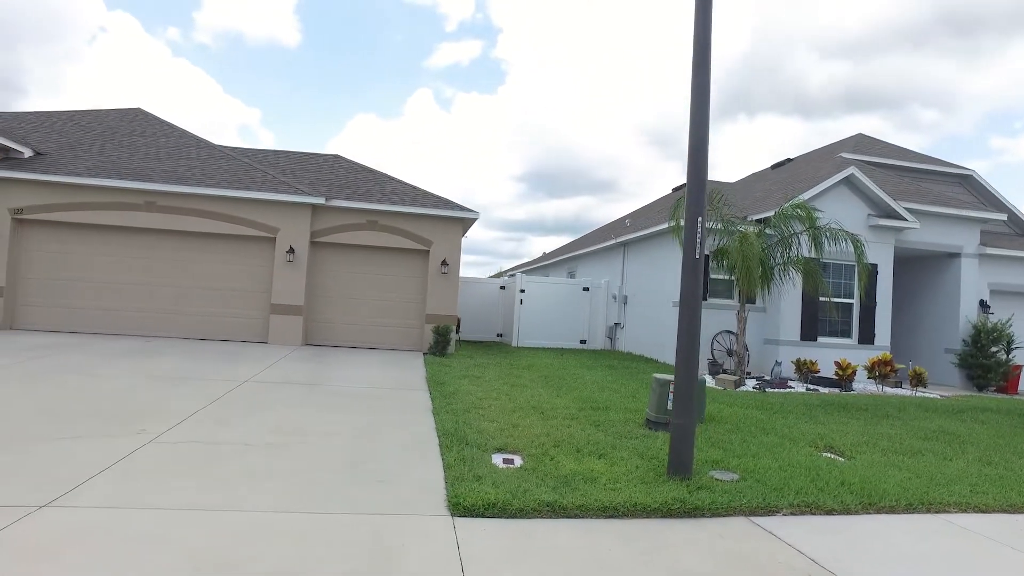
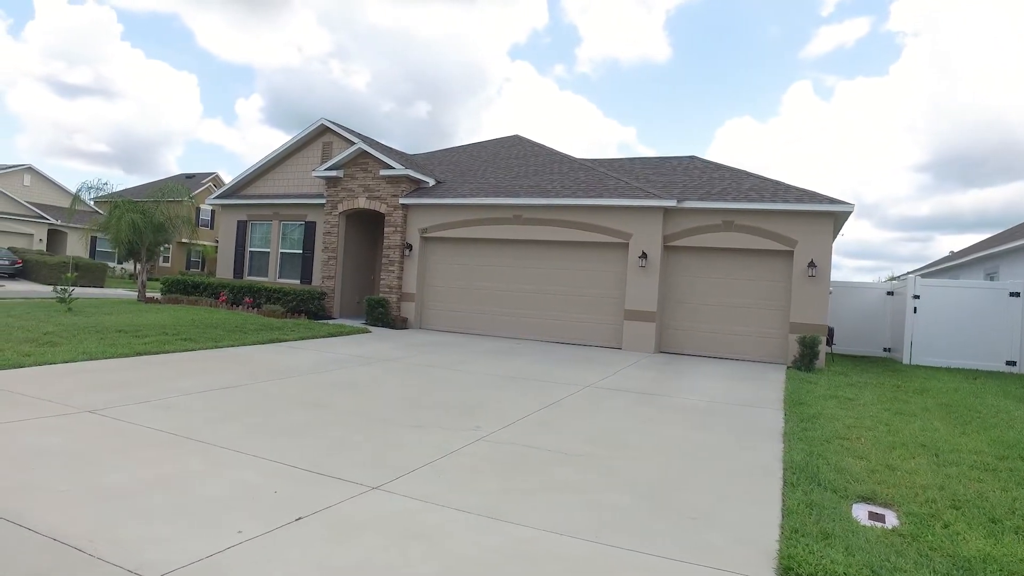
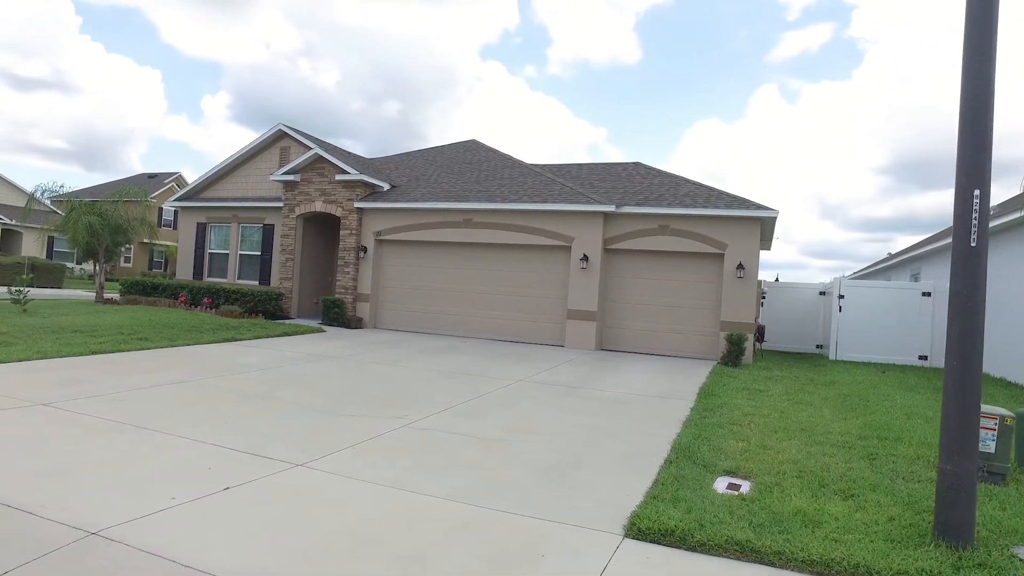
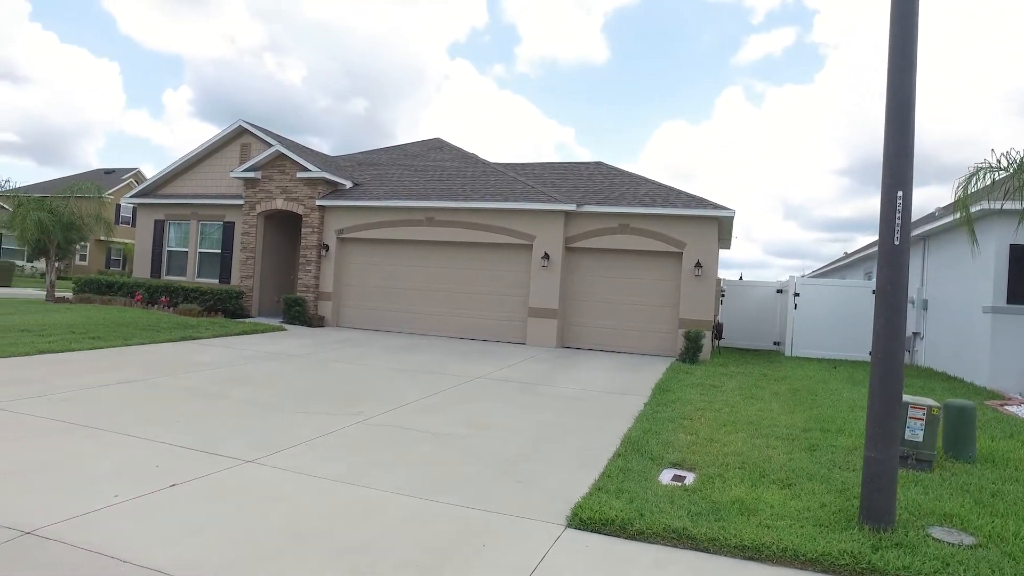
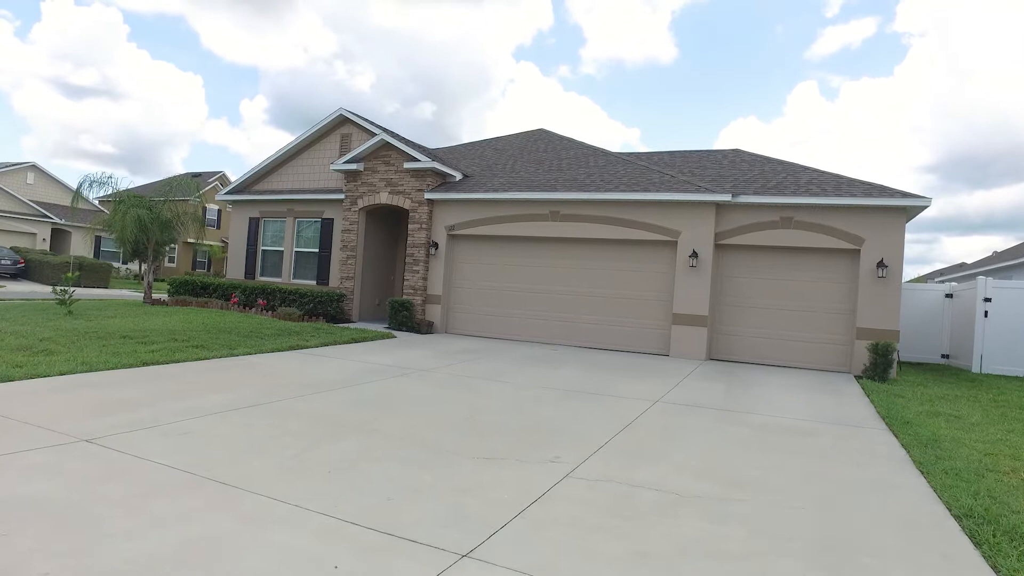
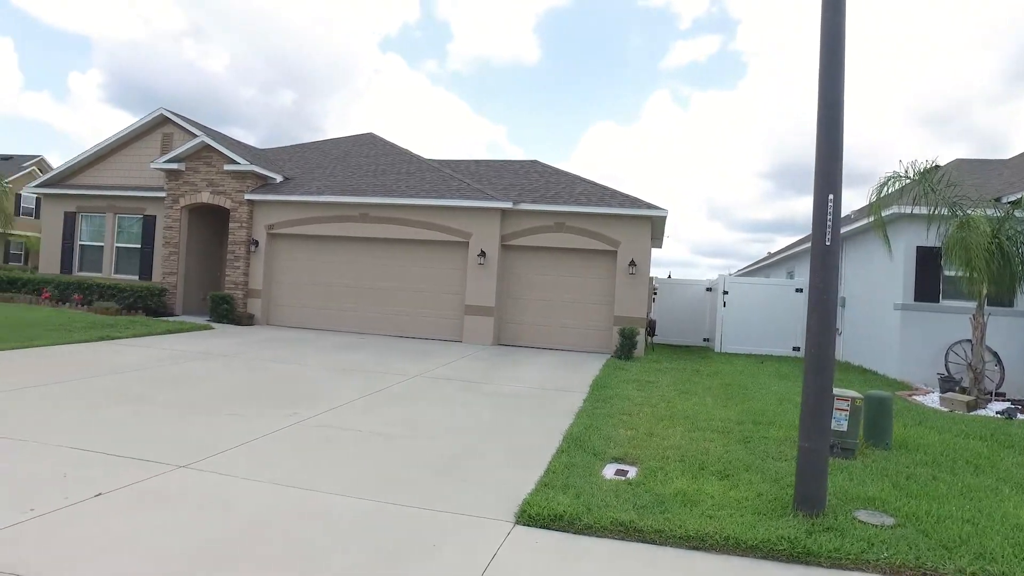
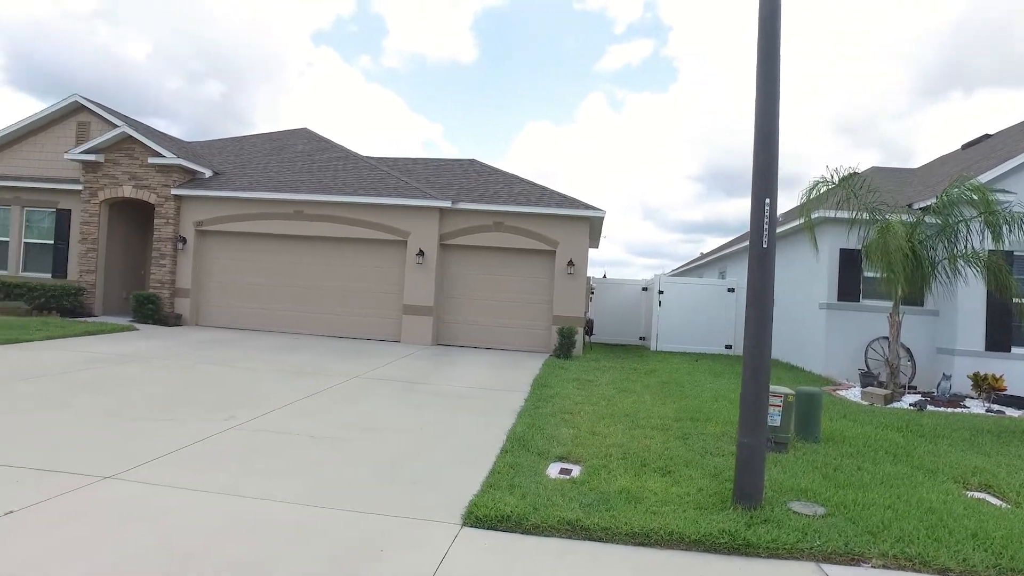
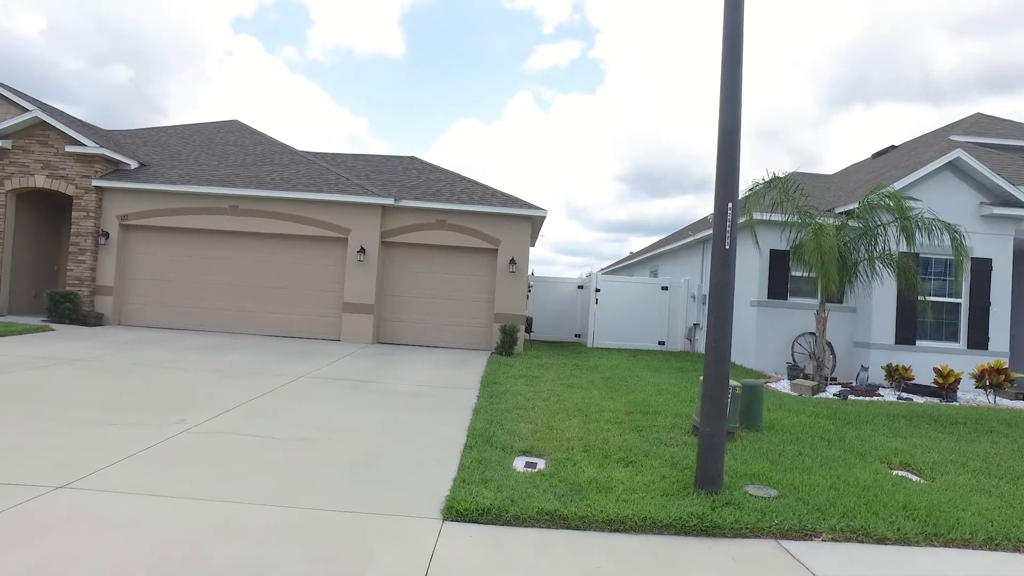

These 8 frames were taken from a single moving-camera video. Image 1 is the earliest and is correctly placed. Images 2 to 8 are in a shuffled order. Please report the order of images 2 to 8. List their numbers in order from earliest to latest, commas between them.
8, 7, 6, 4, 3, 2, 5
